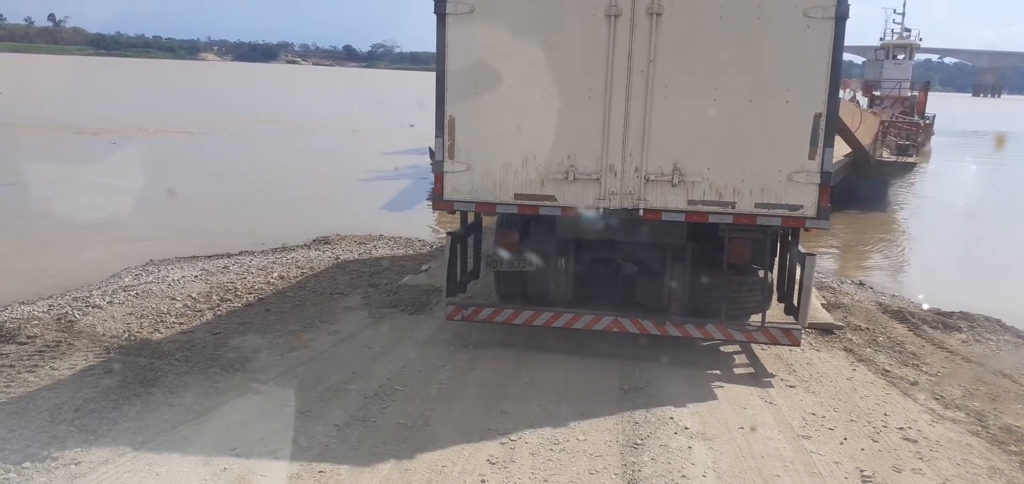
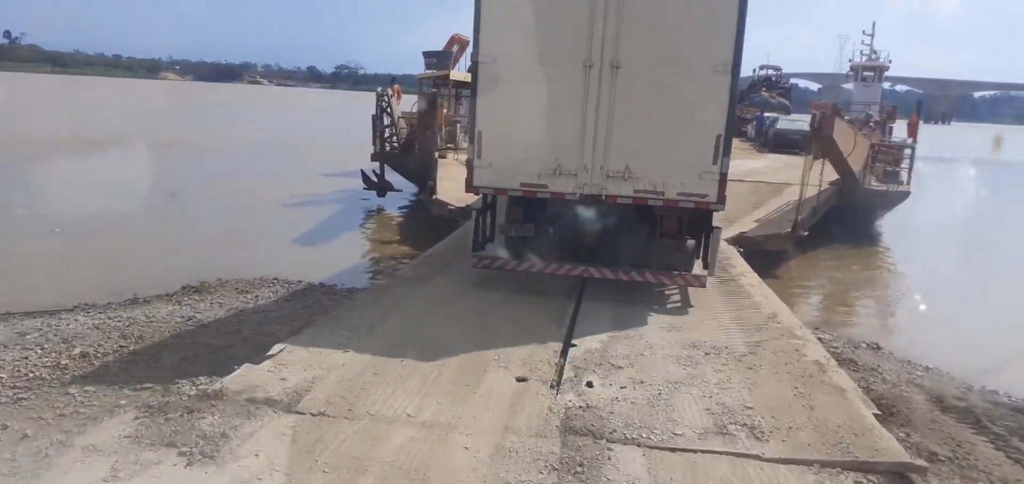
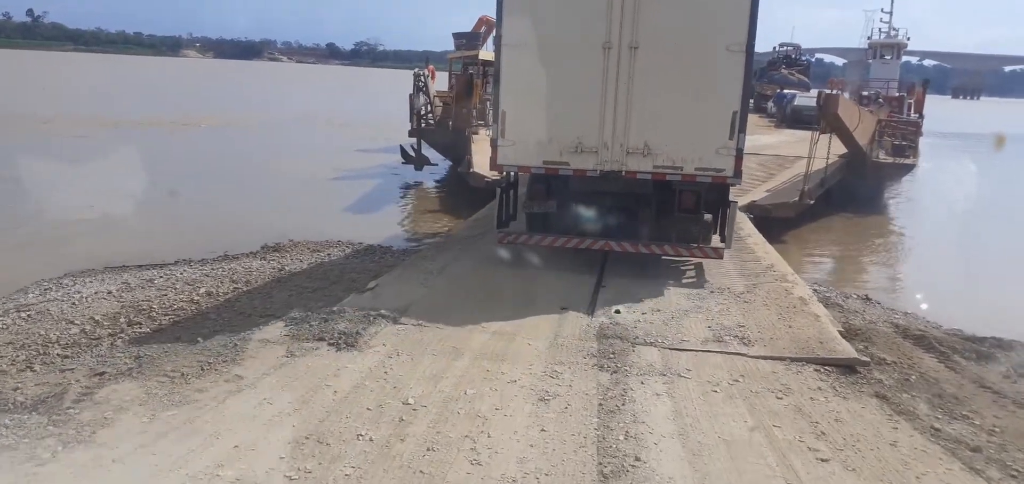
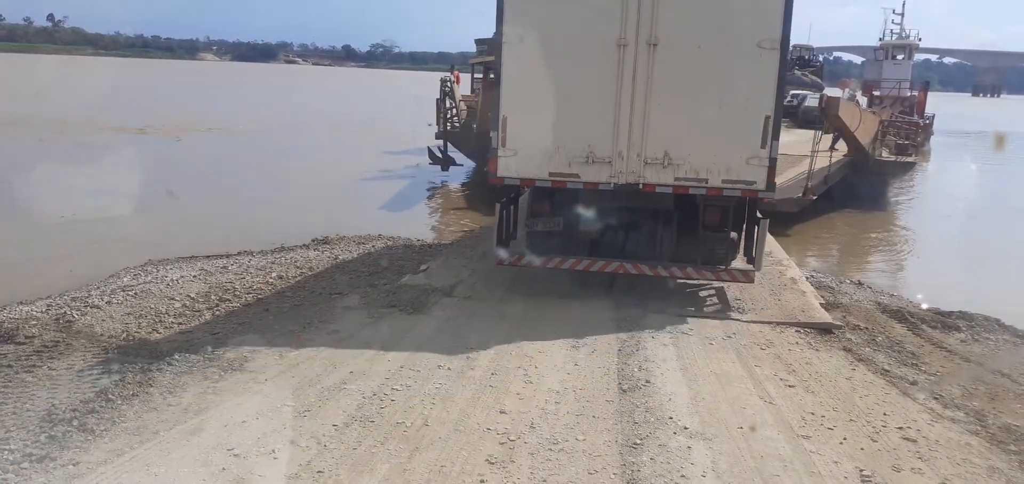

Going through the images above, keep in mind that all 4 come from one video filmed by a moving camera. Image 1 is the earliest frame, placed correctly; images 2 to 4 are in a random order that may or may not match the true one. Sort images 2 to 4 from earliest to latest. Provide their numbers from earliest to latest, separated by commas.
4, 3, 2
